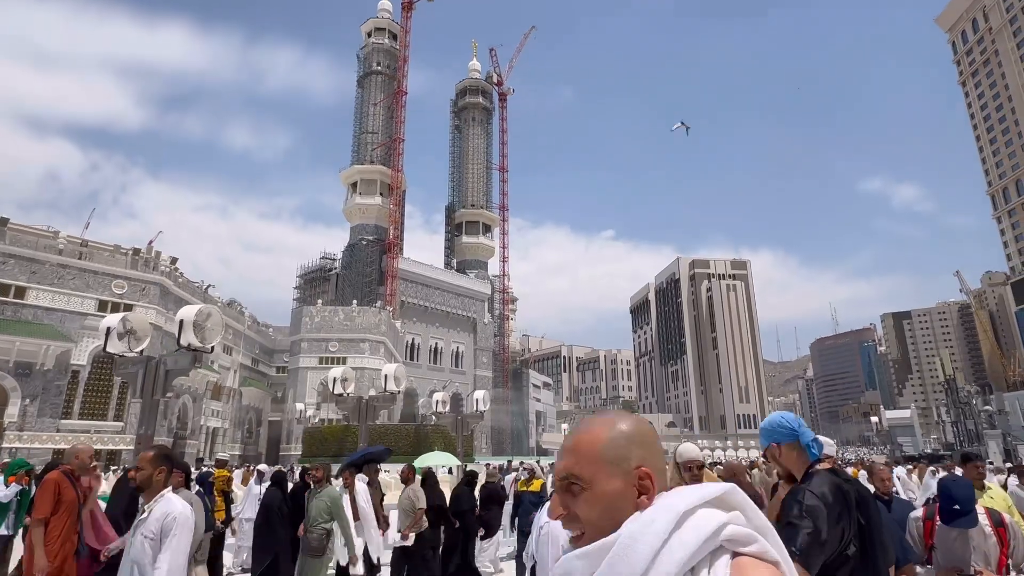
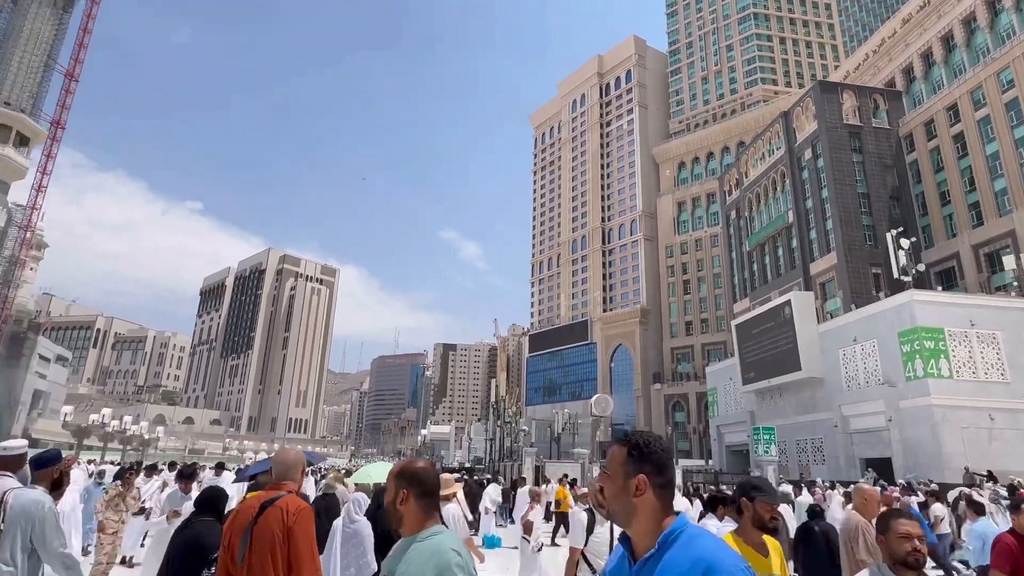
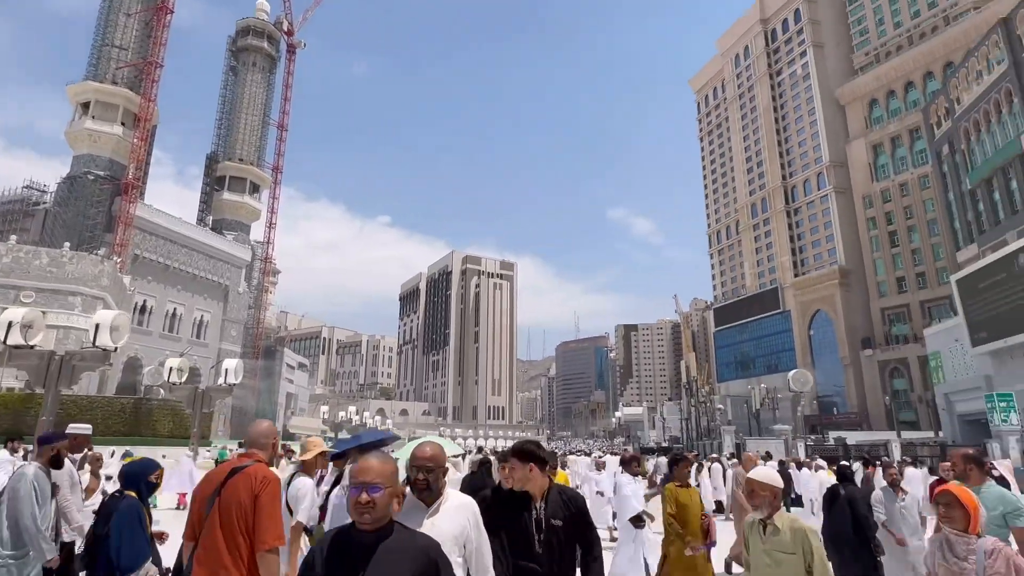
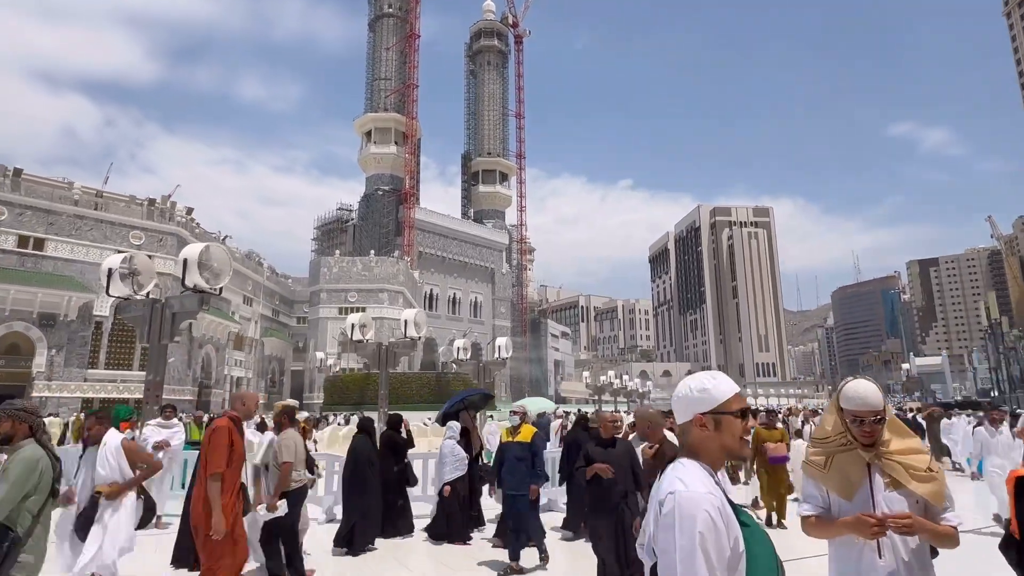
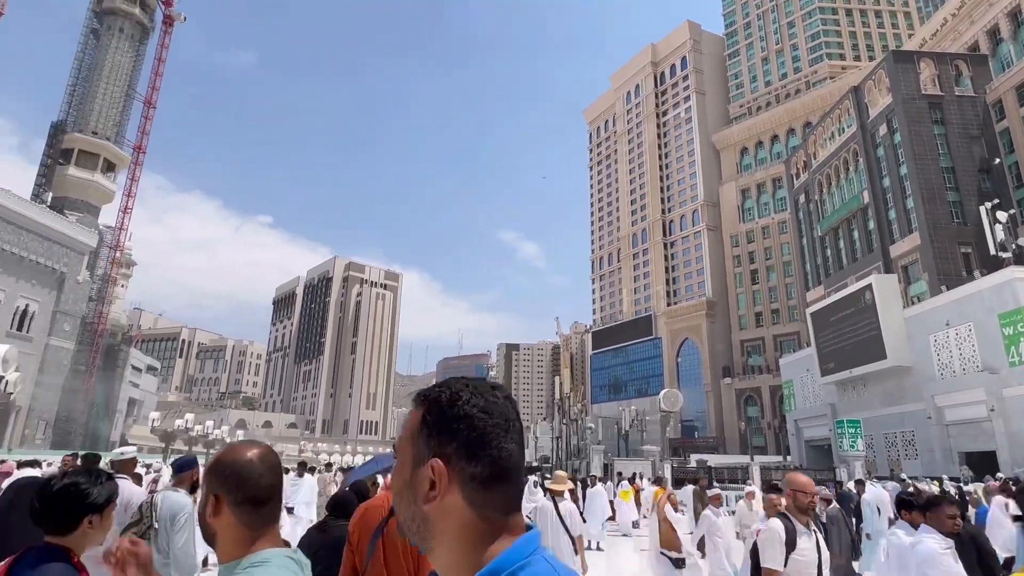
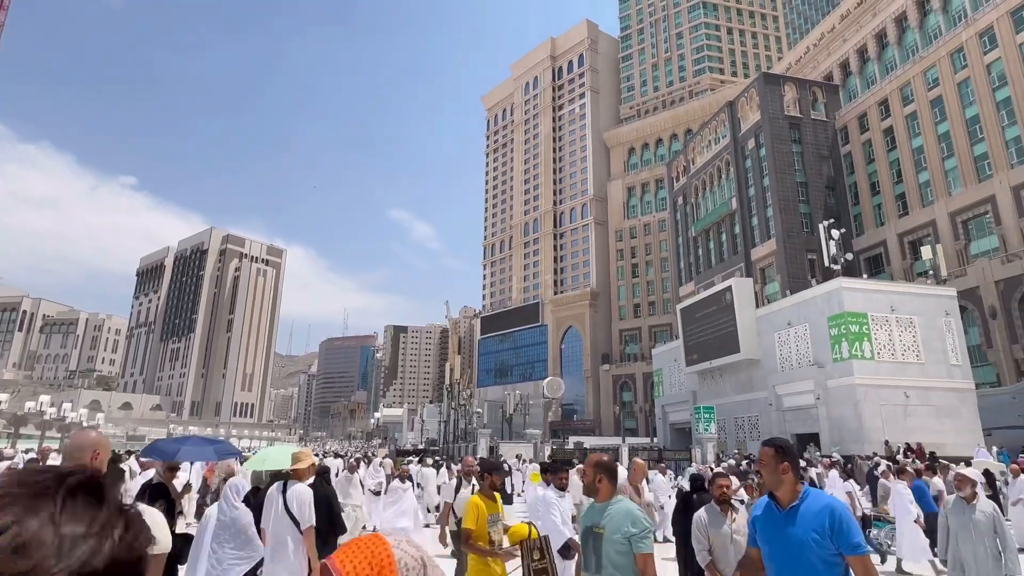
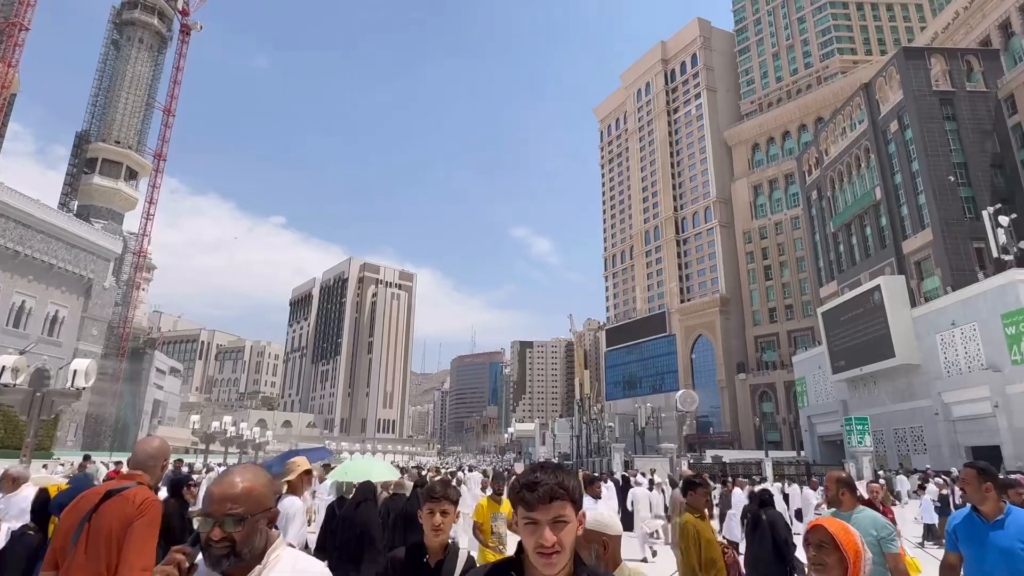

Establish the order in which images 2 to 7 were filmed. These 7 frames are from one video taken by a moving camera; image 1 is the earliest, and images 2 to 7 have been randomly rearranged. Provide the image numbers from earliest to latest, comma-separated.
4, 3, 7, 6, 2, 5
